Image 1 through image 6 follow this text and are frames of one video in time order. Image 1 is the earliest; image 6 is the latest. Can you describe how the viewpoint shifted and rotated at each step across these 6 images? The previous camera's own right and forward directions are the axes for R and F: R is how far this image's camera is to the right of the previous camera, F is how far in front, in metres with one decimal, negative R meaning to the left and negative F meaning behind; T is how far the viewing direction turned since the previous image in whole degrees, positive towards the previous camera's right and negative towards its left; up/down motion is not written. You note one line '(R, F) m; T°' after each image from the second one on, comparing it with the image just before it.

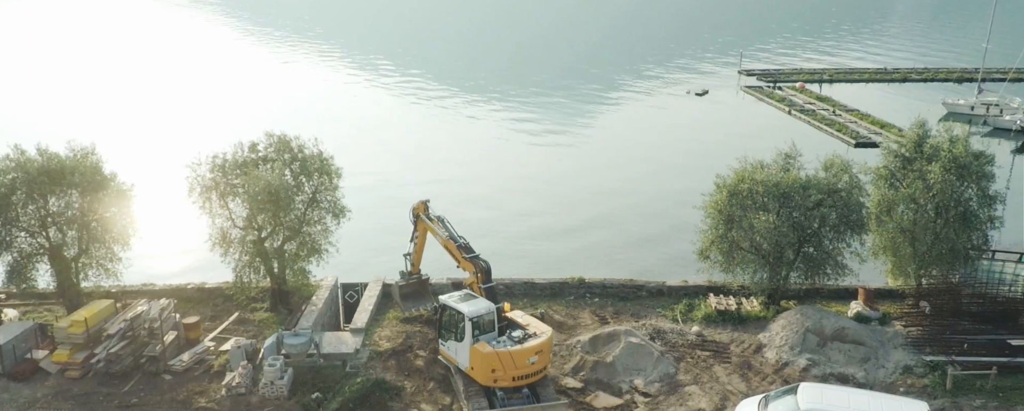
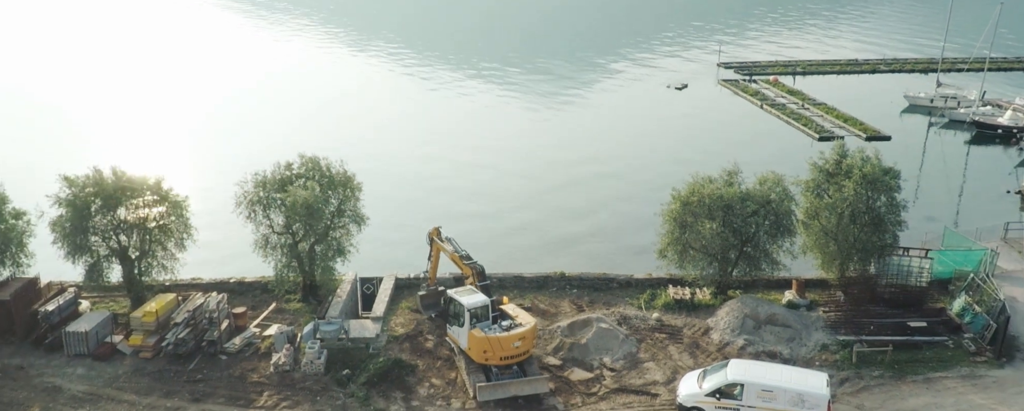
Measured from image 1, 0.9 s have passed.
(0.0, -3.0) m; +1°
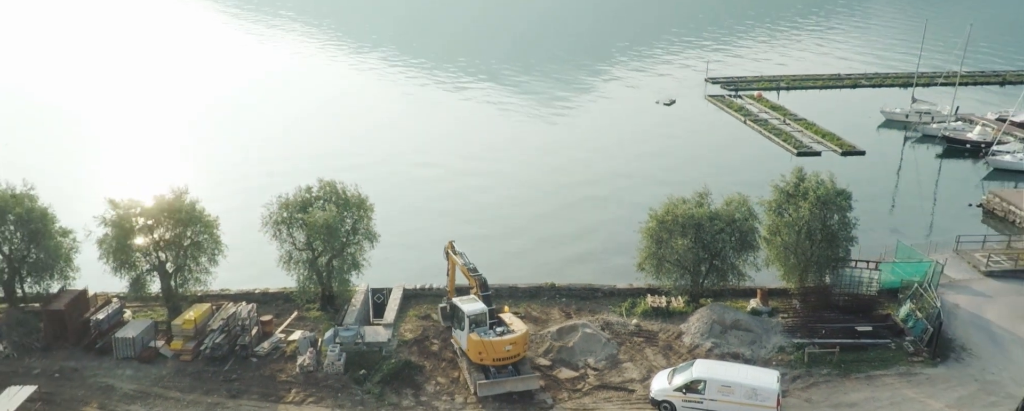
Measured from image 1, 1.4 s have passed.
(0.0, -2.3) m; 0°
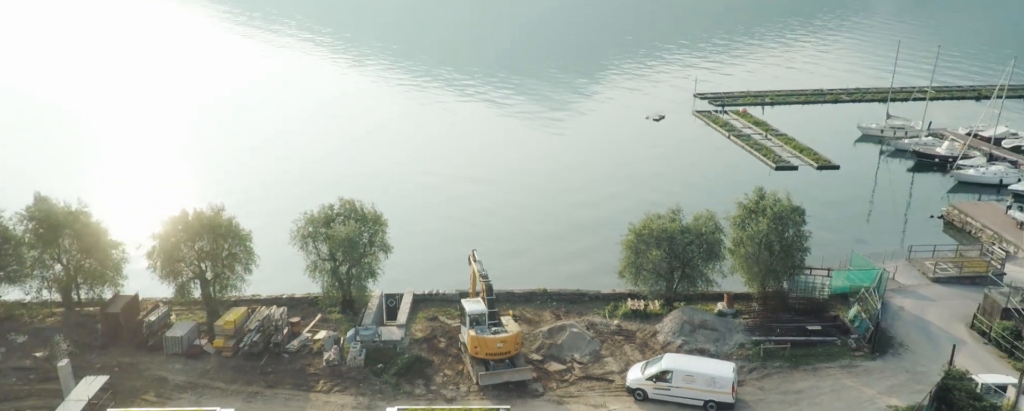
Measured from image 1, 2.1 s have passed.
(+0.1, -3.0) m; 0°
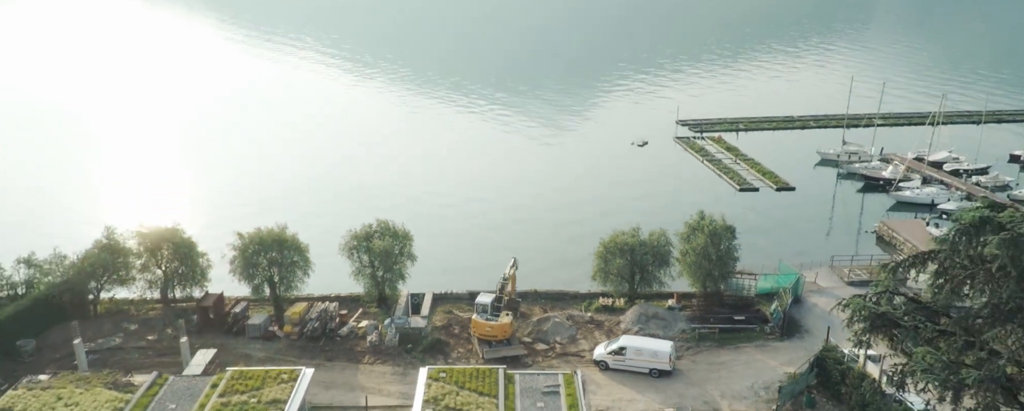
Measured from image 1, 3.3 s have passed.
(+0.2, -7.1) m; 0°
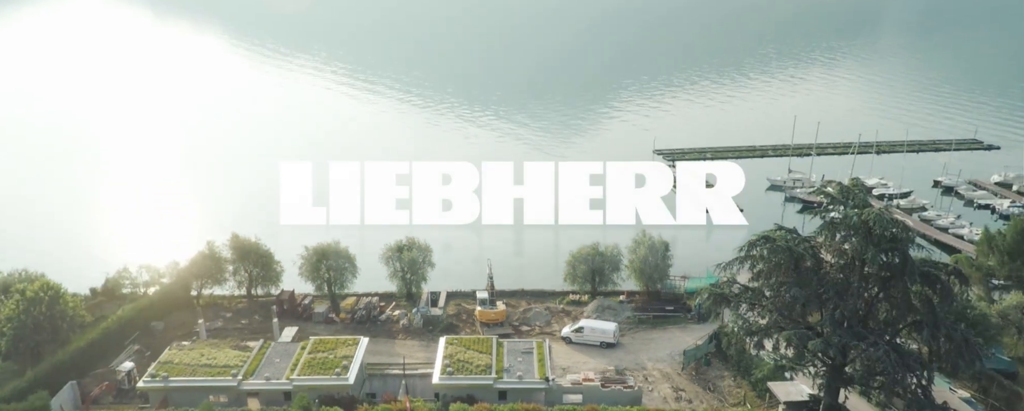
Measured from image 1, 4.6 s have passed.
(+0.7, -11.2) m; 0°
